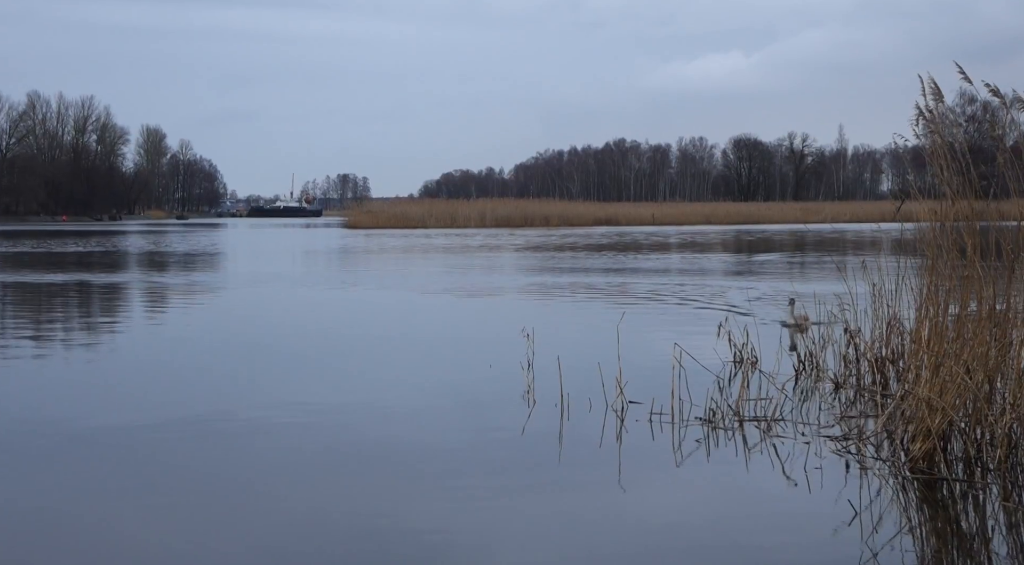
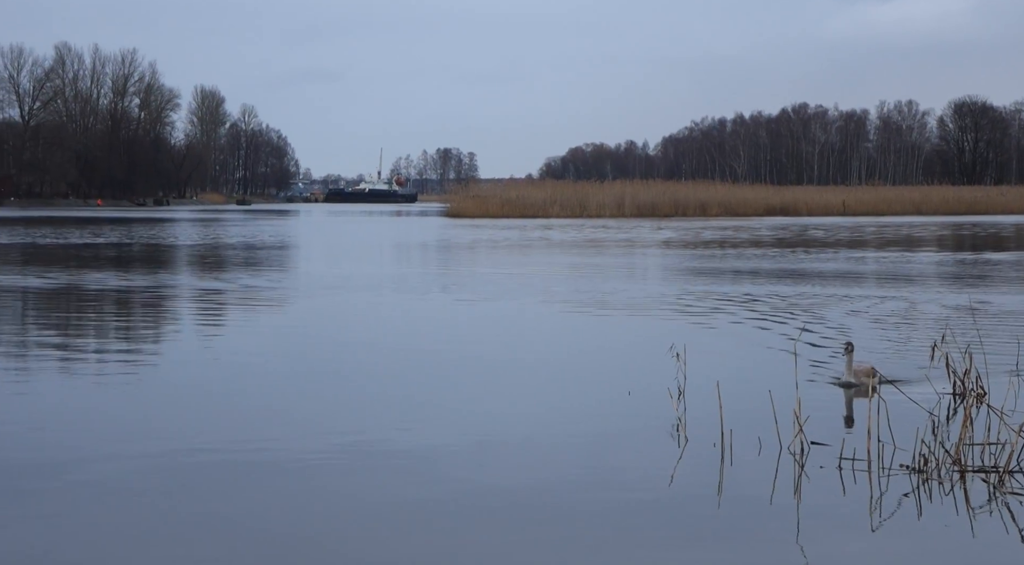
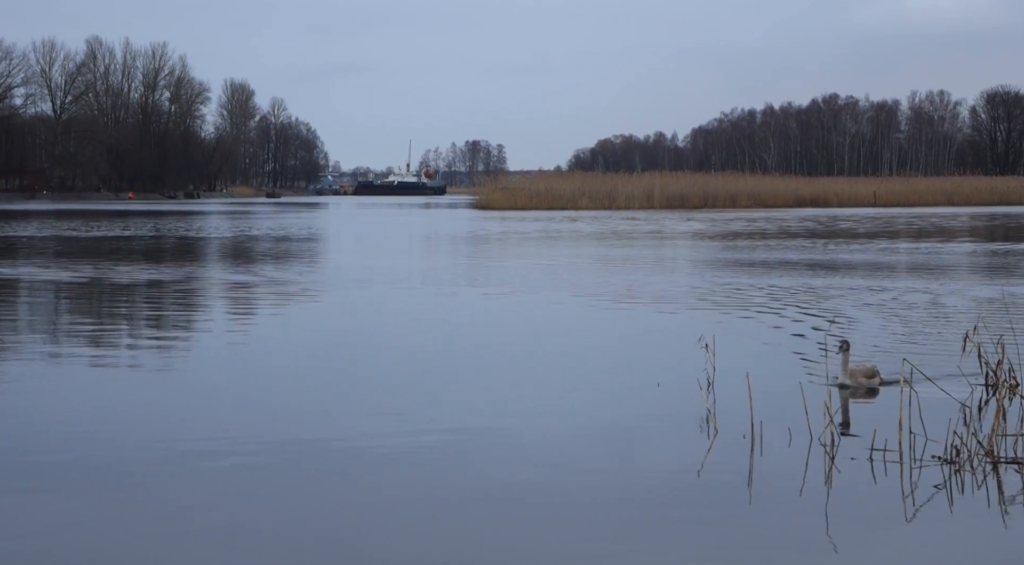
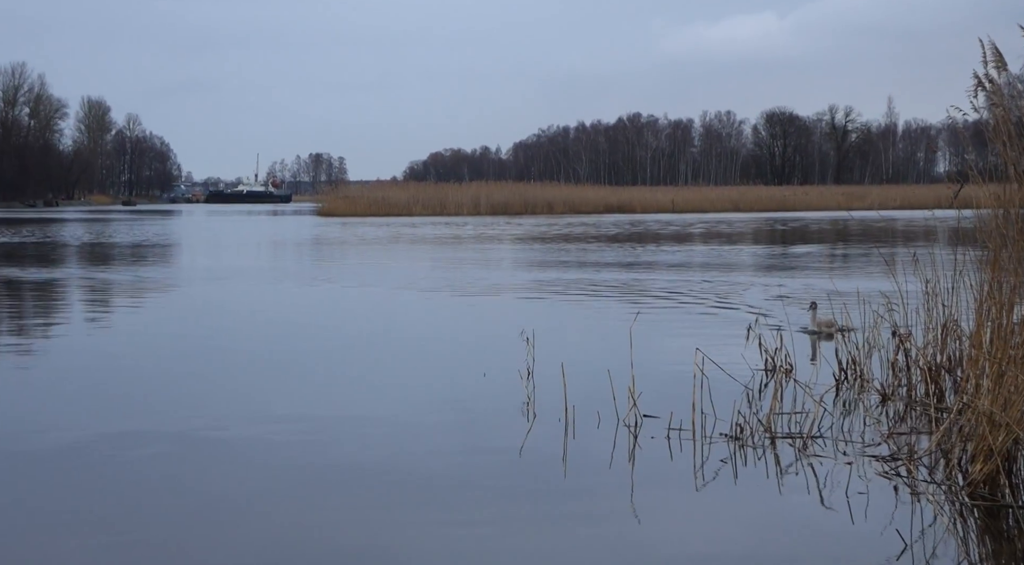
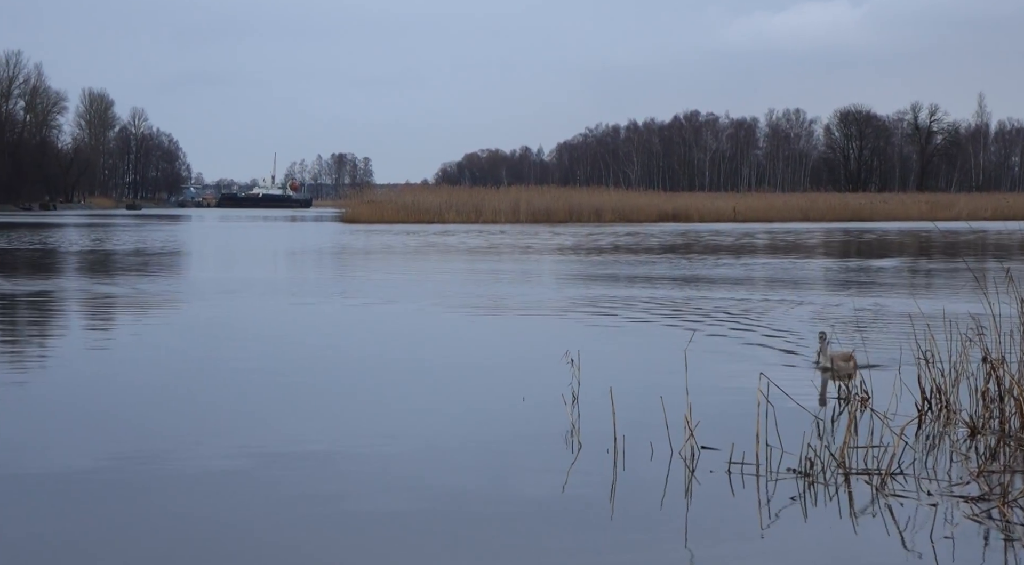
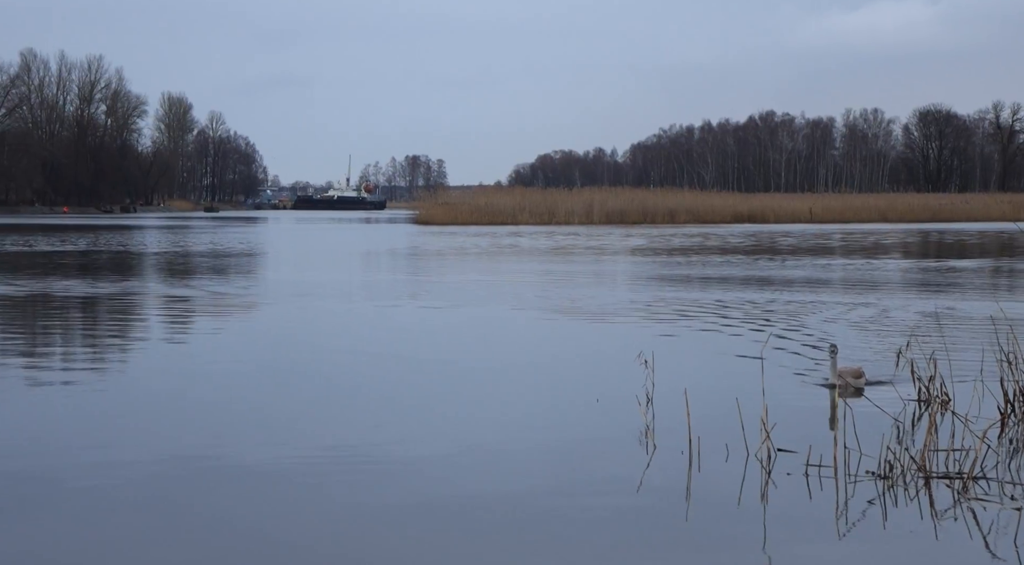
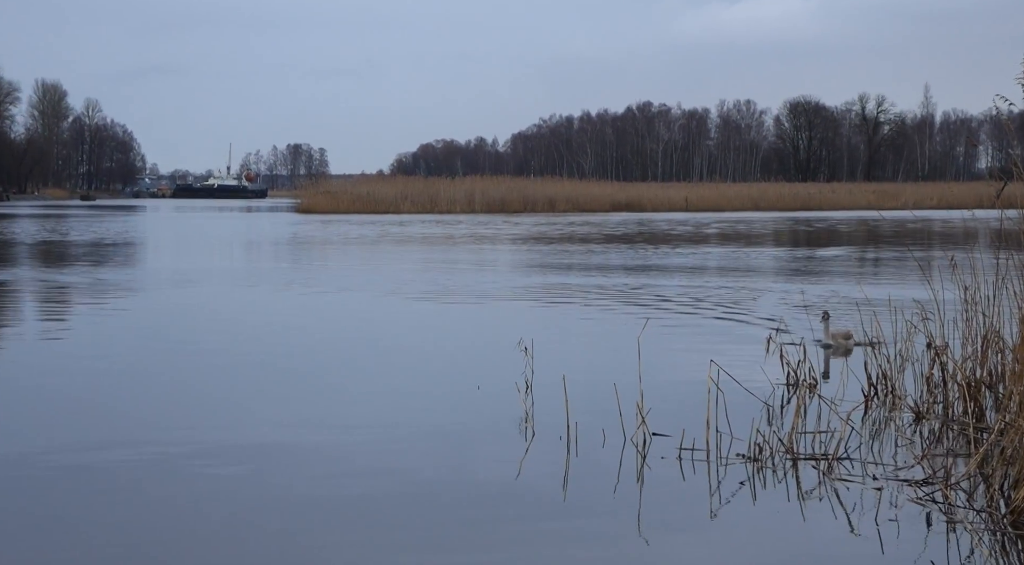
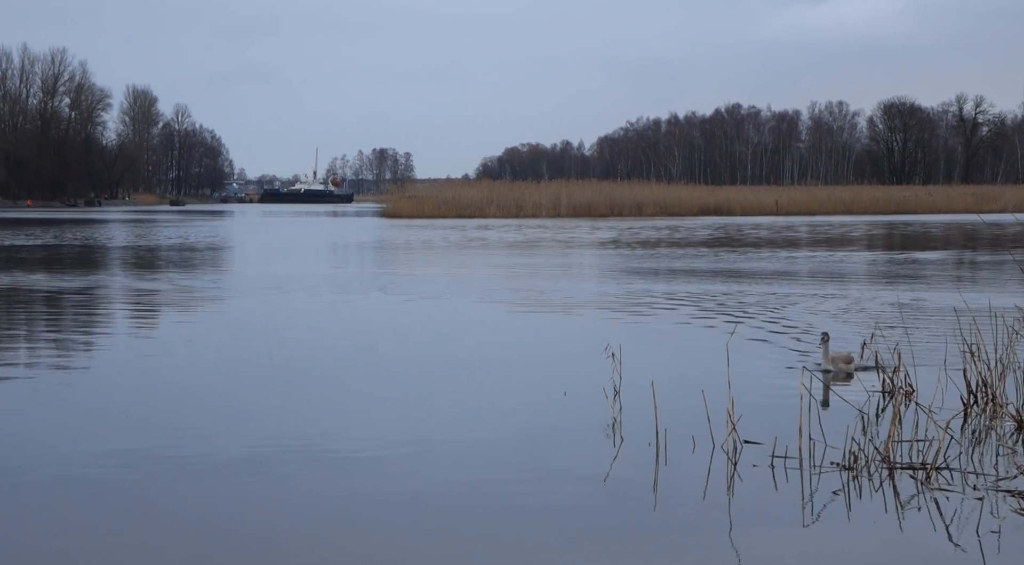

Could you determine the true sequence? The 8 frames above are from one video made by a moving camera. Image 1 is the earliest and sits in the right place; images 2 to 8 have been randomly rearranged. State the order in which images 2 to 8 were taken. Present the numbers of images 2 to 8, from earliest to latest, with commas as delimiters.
4, 7, 5, 8, 6, 2, 3
